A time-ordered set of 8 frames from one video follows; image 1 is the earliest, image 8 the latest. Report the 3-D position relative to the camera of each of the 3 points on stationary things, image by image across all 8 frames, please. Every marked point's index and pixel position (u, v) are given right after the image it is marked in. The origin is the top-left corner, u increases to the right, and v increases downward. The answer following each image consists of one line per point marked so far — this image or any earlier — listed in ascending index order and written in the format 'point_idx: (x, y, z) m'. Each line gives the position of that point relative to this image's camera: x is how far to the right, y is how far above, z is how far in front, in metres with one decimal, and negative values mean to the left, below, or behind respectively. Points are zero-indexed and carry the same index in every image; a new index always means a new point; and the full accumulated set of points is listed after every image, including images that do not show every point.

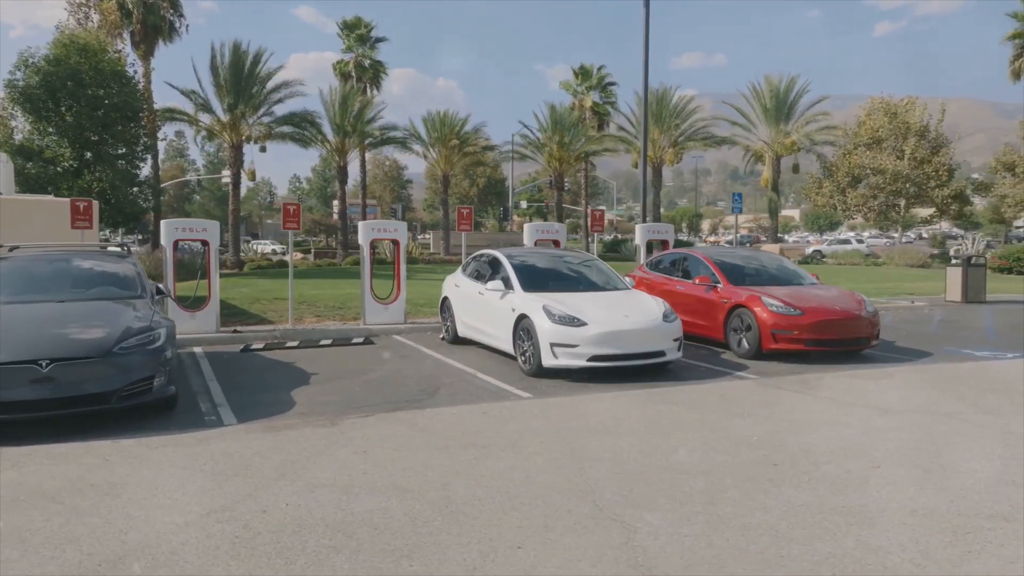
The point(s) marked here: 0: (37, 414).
0: (-4.0, -1.1, +6.3) m
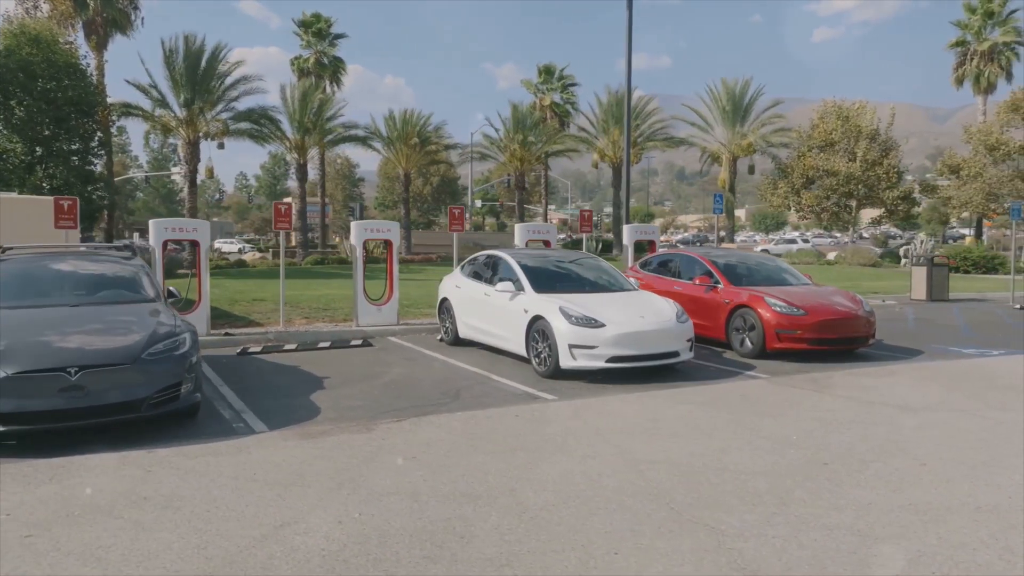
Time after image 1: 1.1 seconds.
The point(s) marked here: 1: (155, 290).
0: (-3.6, -1.1, +6.0) m
1: (-3.9, 0.0, +8.2) m
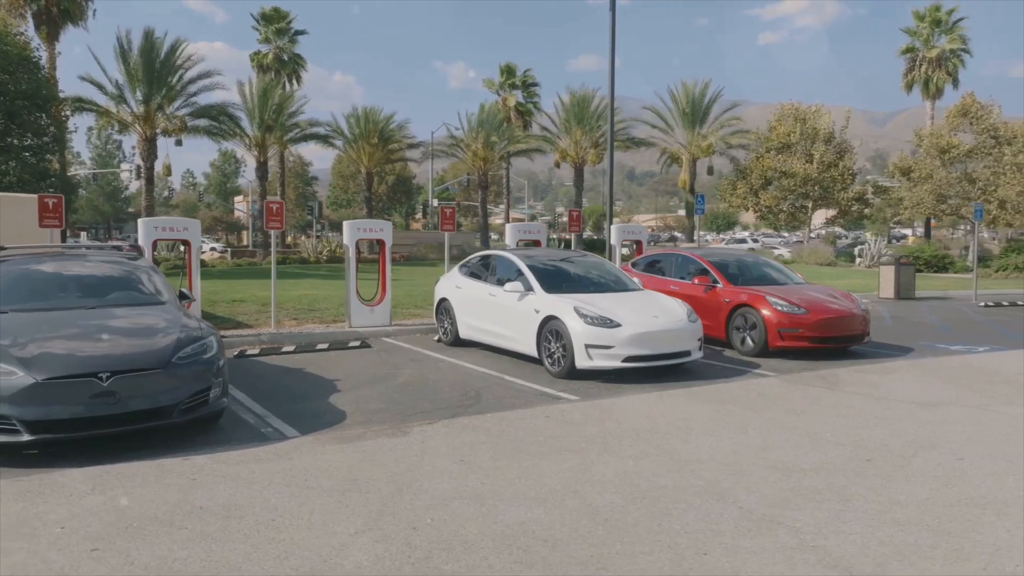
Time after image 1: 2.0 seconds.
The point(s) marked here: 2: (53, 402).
0: (-3.2, -1.1, +5.8) m
1: (-3.6, 0.0, +7.9) m
2: (-3.5, -0.9, +5.6) m
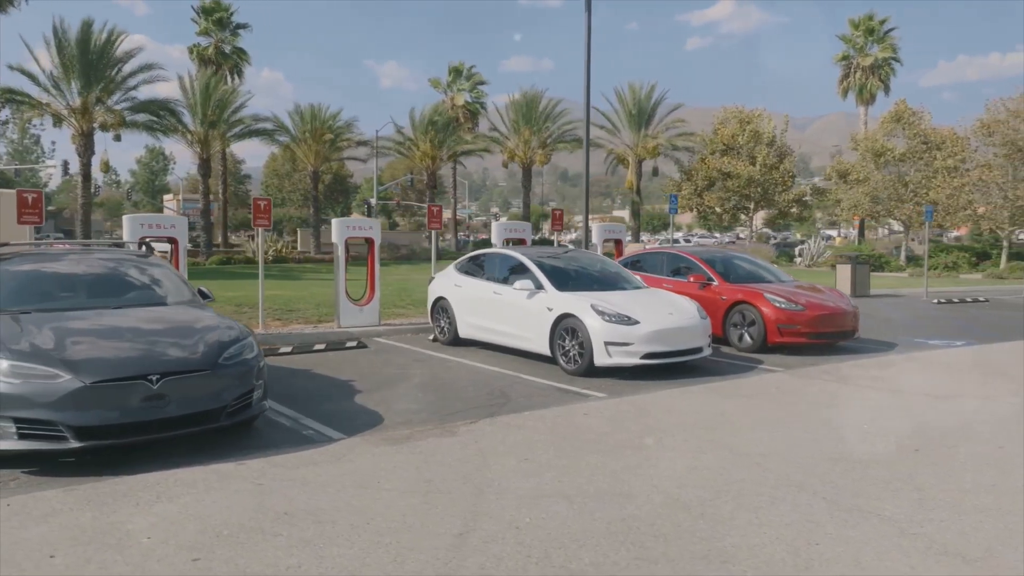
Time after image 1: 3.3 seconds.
0: (-2.7, -1.1, +5.5) m
1: (-3.3, 0.0, +7.6) m
2: (-2.9, -0.8, +5.3) m
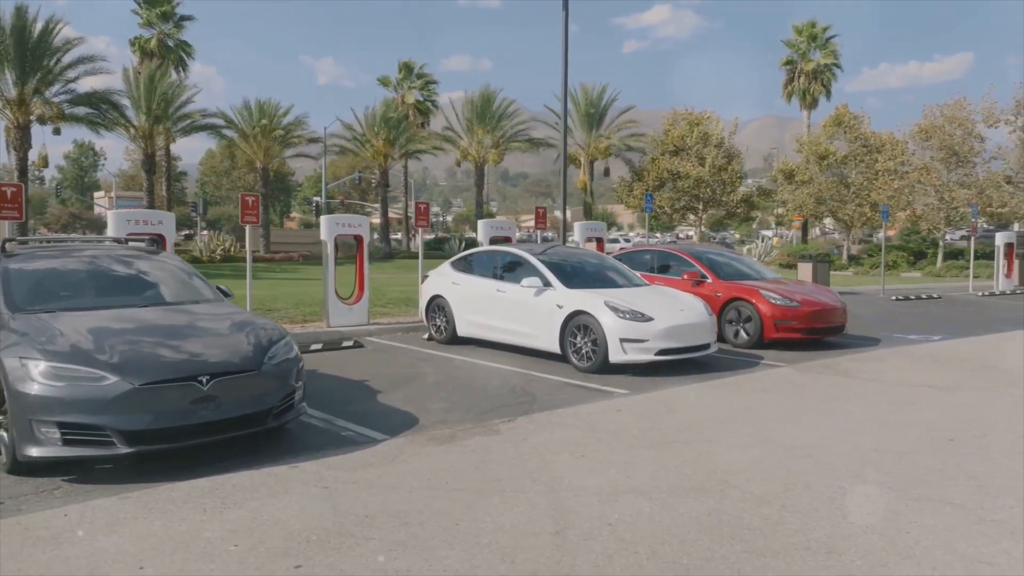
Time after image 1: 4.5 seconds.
0: (-2.2, -1.1, +5.3) m
1: (-3.0, 0.0, +7.3) m
2: (-2.5, -0.8, +5.0) m
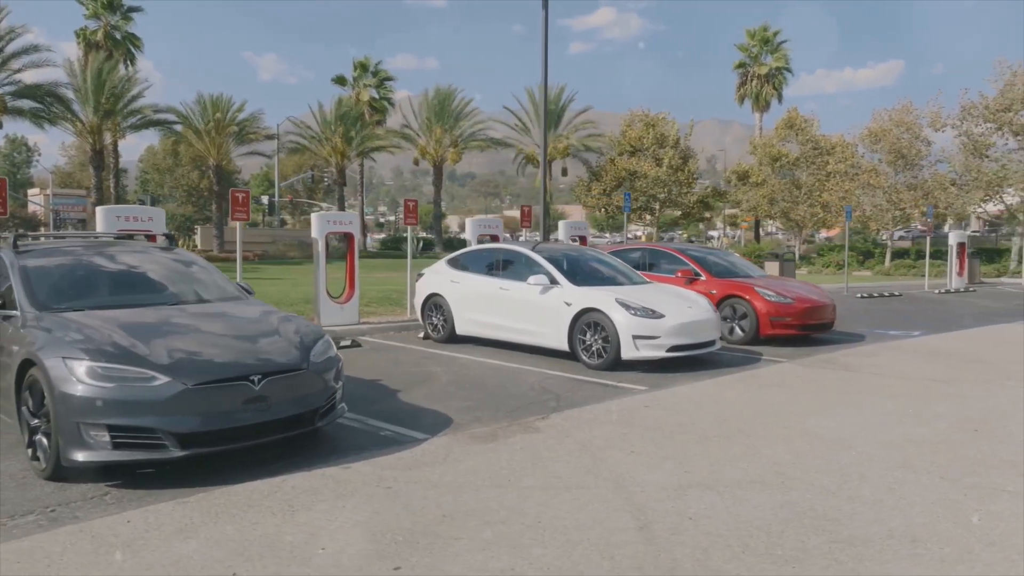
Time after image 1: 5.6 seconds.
0: (-1.8, -1.1, +5.1) m
1: (-2.7, 0.0, +7.1) m
2: (-2.0, -0.8, +4.9) m
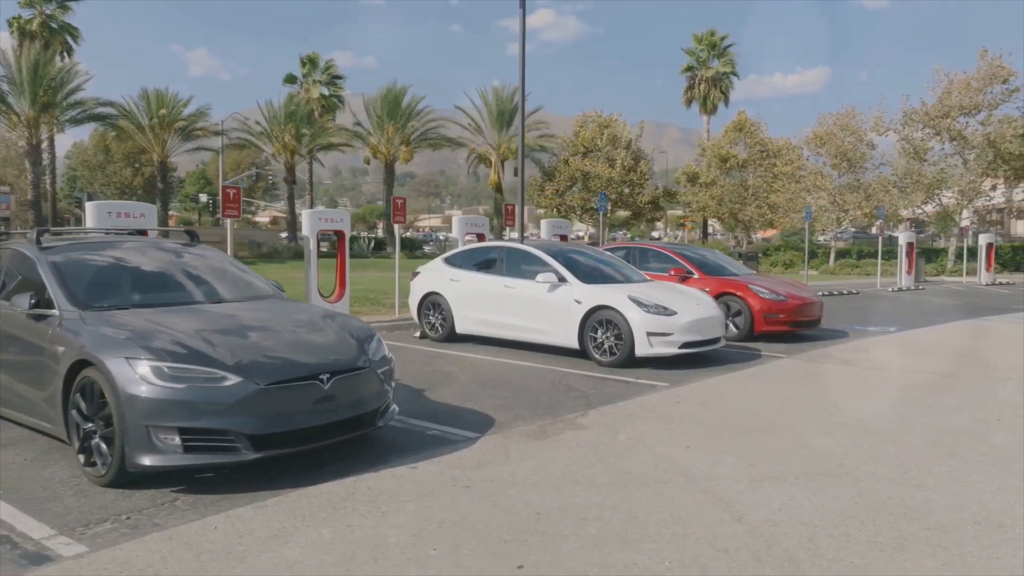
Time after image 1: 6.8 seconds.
0: (-1.3, -1.0, +4.9) m
1: (-2.3, 0.0, +6.9) m
2: (-1.5, -0.8, +4.7) m
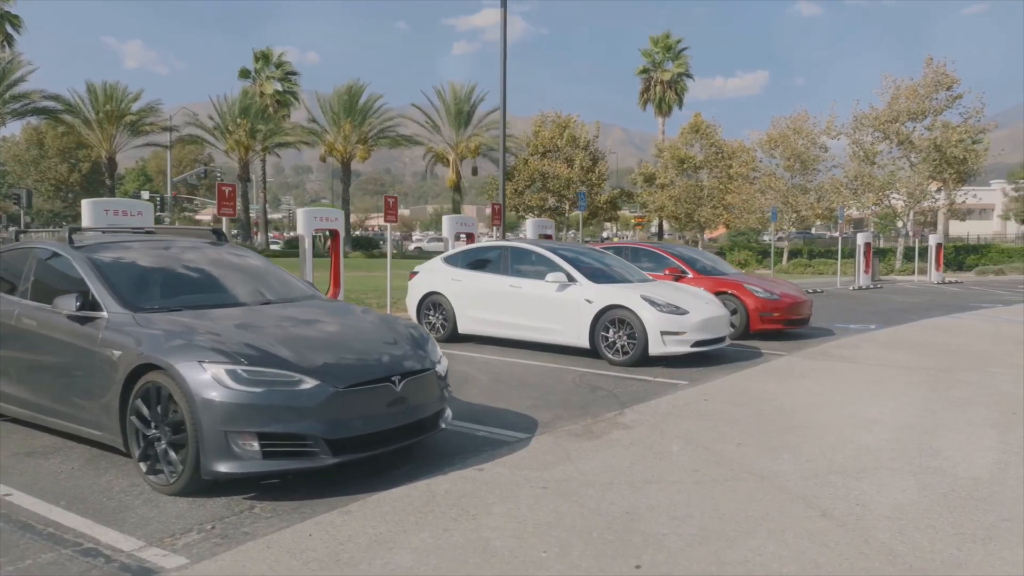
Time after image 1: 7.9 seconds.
0: (-0.9, -1.0, +4.9) m
1: (-2.0, 0.0, +6.7) m
2: (-1.0, -0.8, +4.6) m
